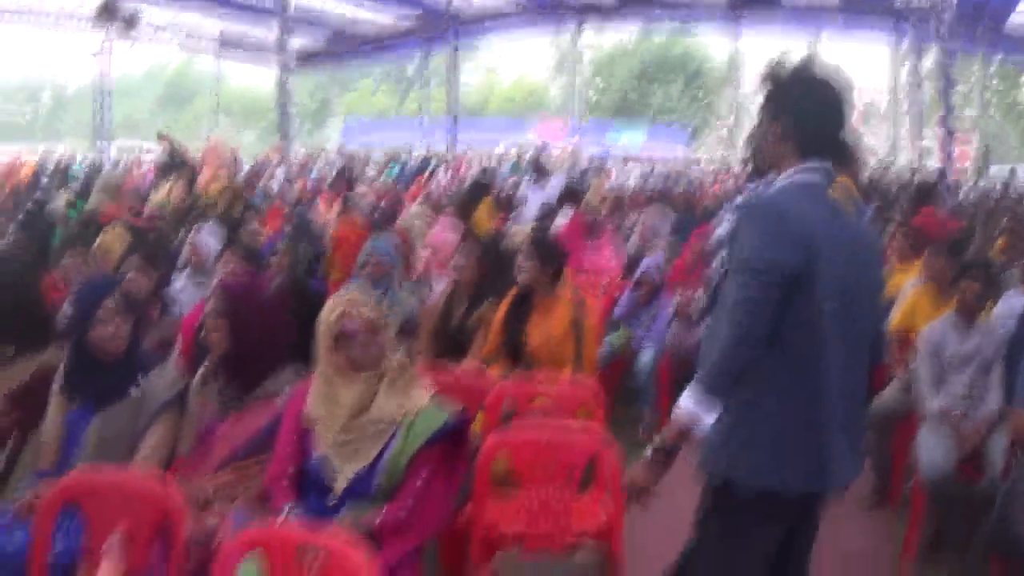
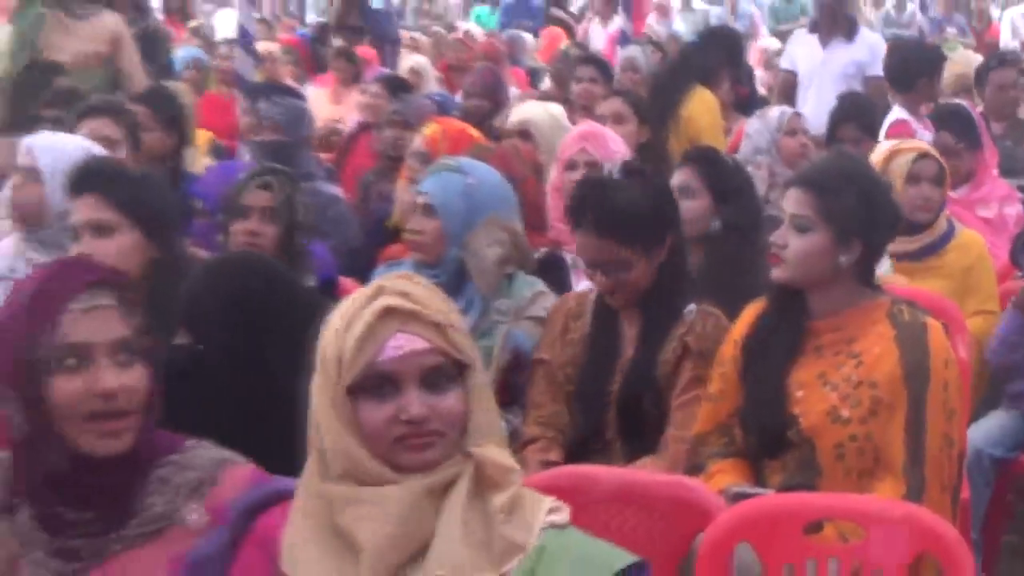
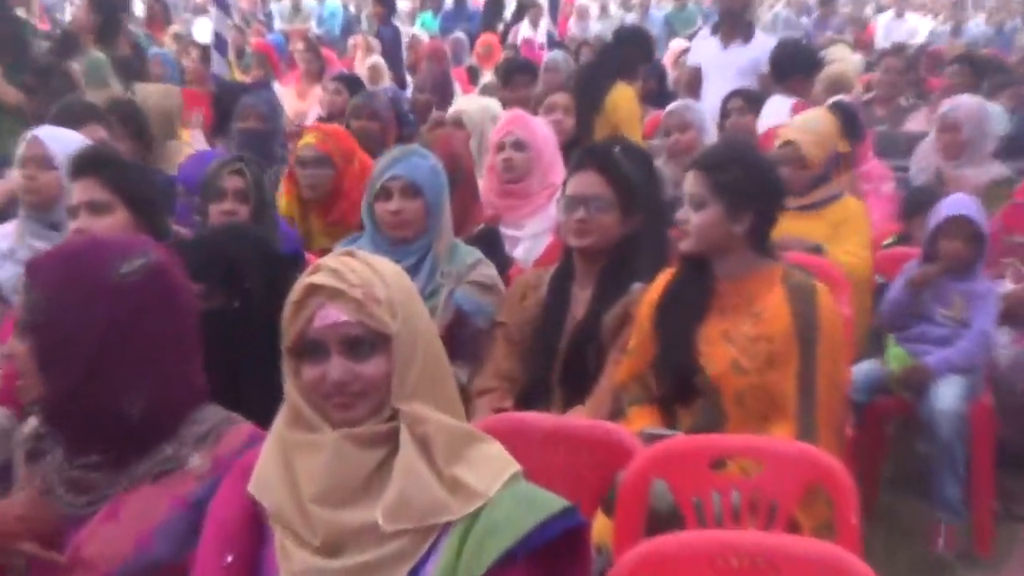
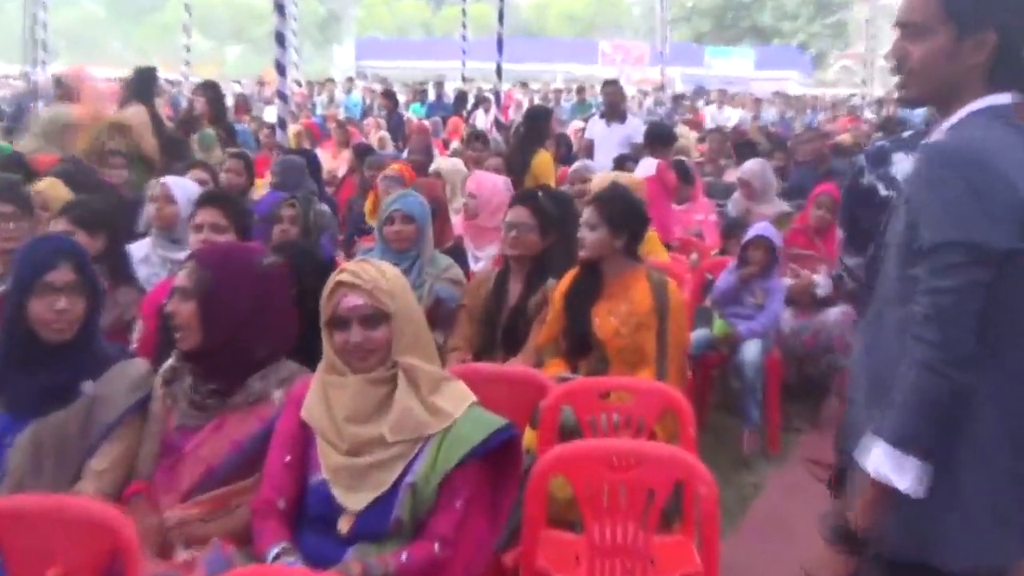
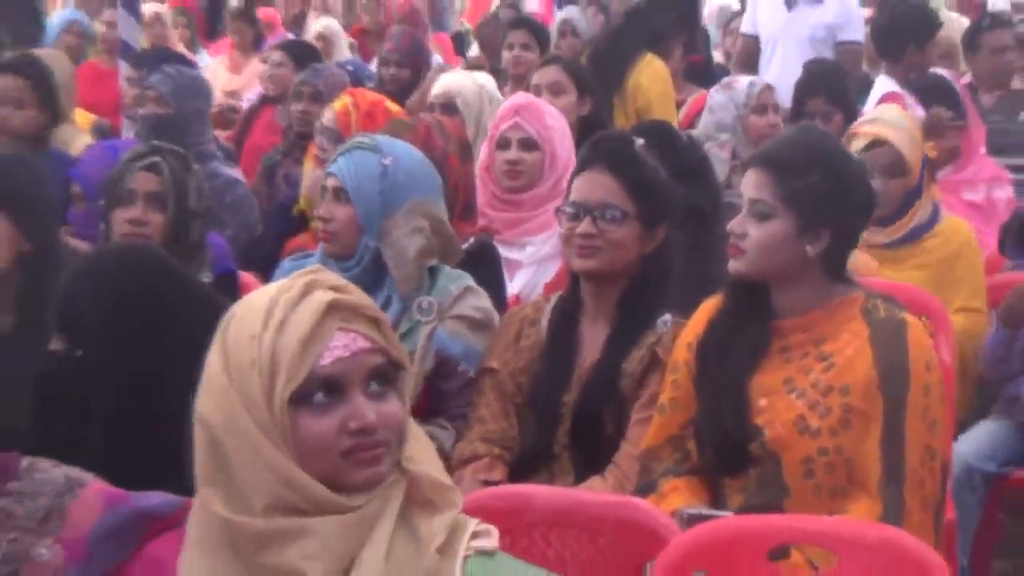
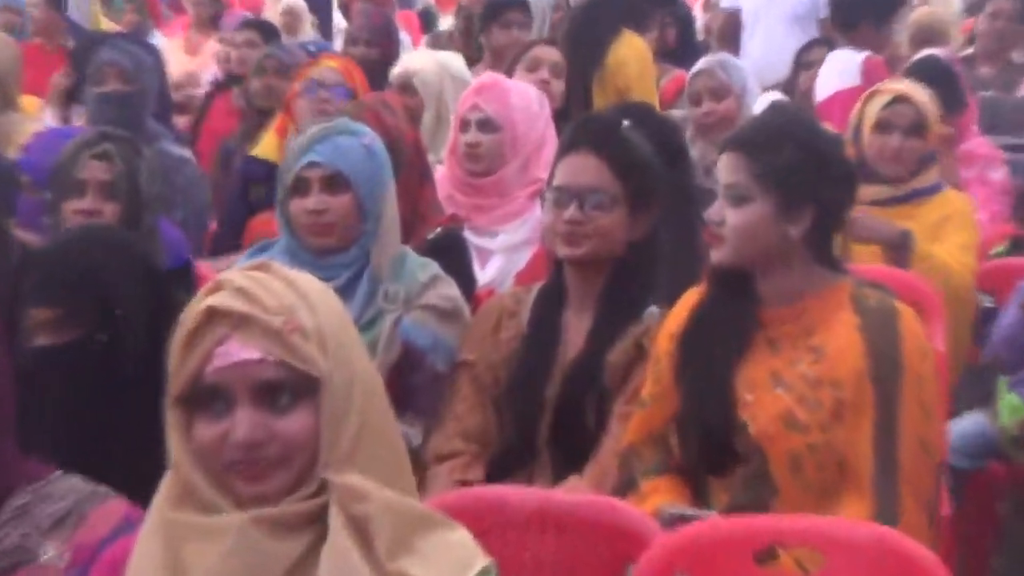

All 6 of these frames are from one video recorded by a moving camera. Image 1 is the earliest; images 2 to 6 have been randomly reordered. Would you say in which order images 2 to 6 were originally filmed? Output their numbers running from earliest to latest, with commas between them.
4, 3, 6, 5, 2
